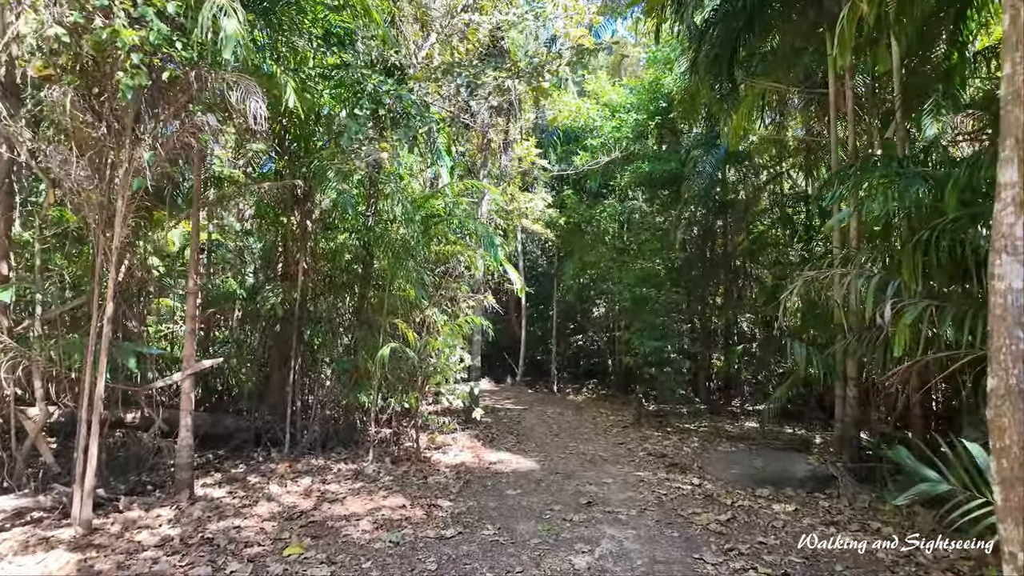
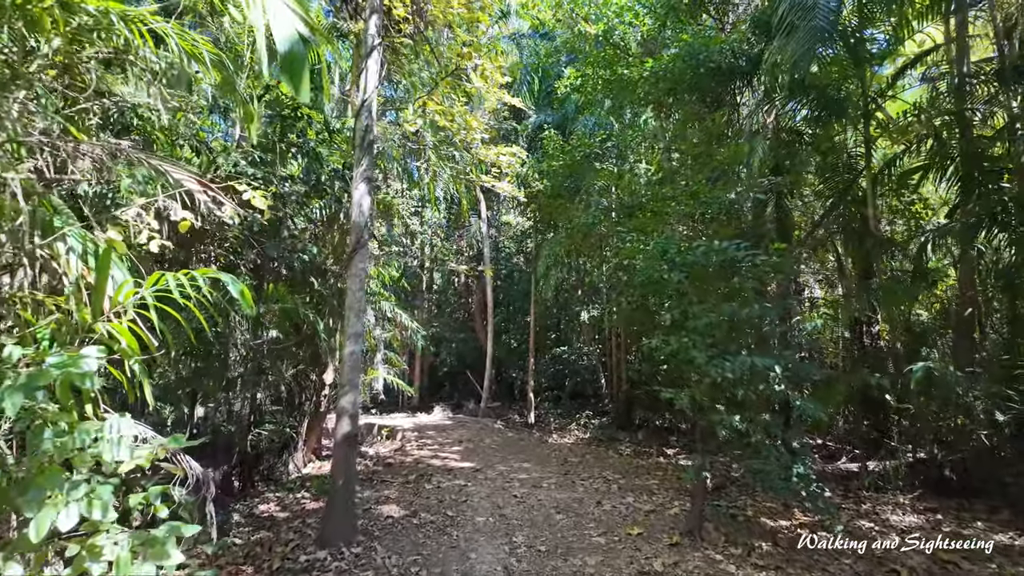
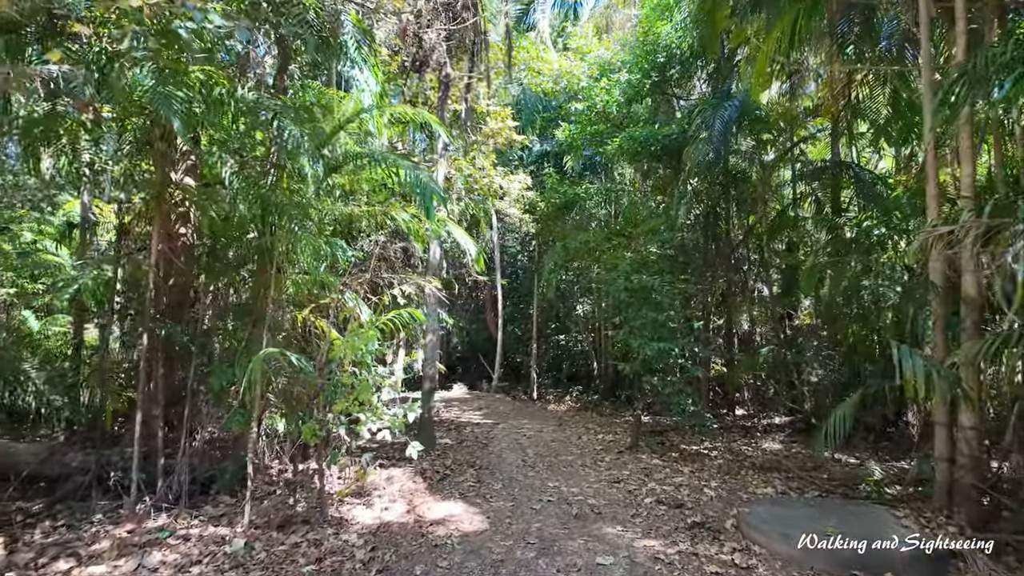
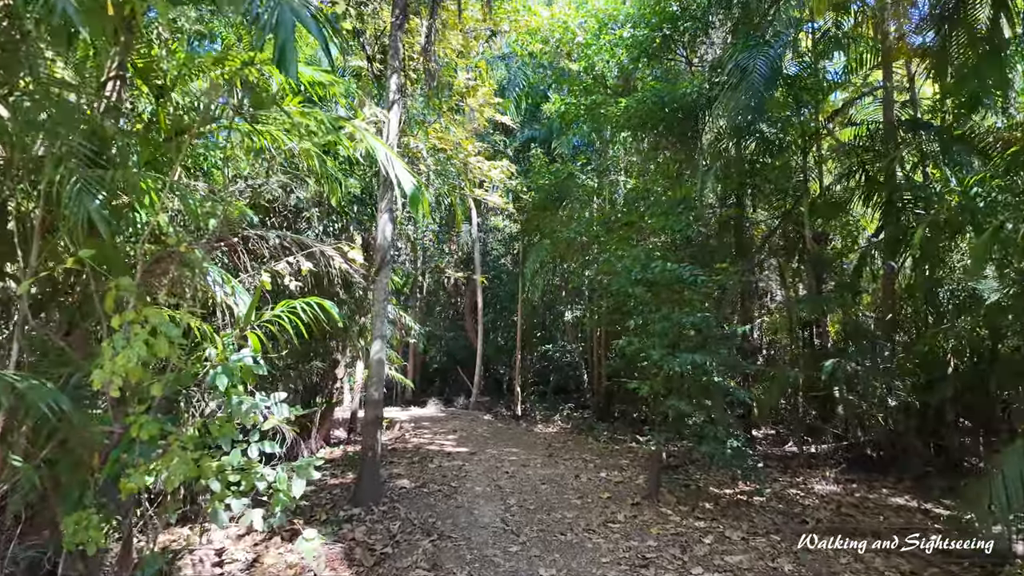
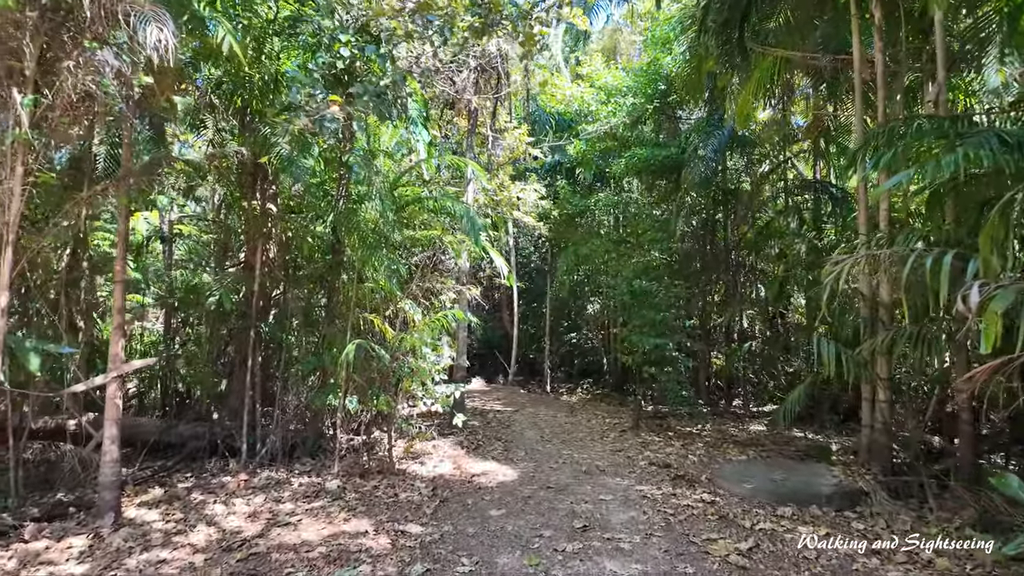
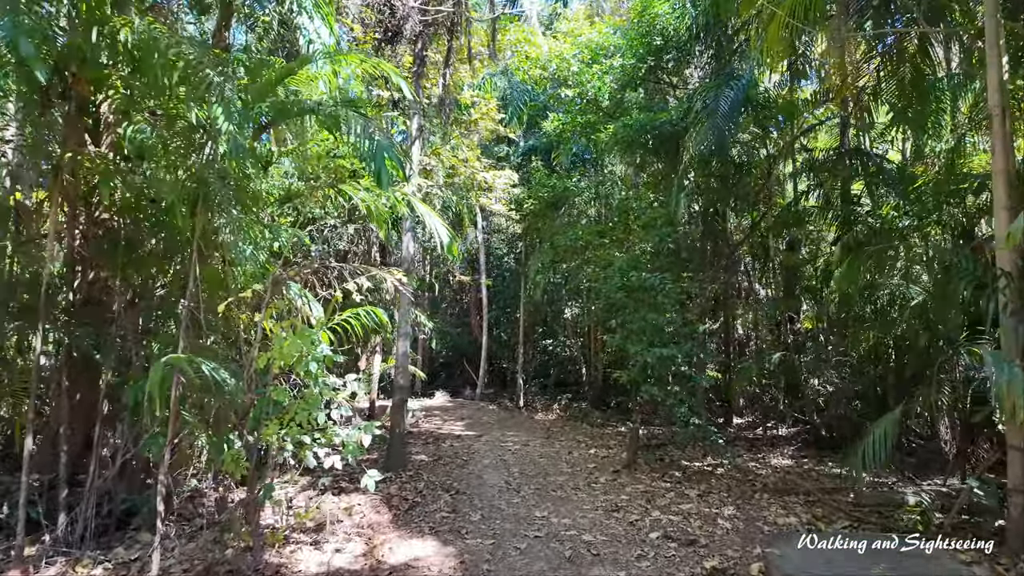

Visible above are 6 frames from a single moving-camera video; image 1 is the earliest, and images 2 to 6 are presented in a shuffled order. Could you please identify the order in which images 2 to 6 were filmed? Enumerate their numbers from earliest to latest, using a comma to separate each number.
5, 3, 6, 4, 2
